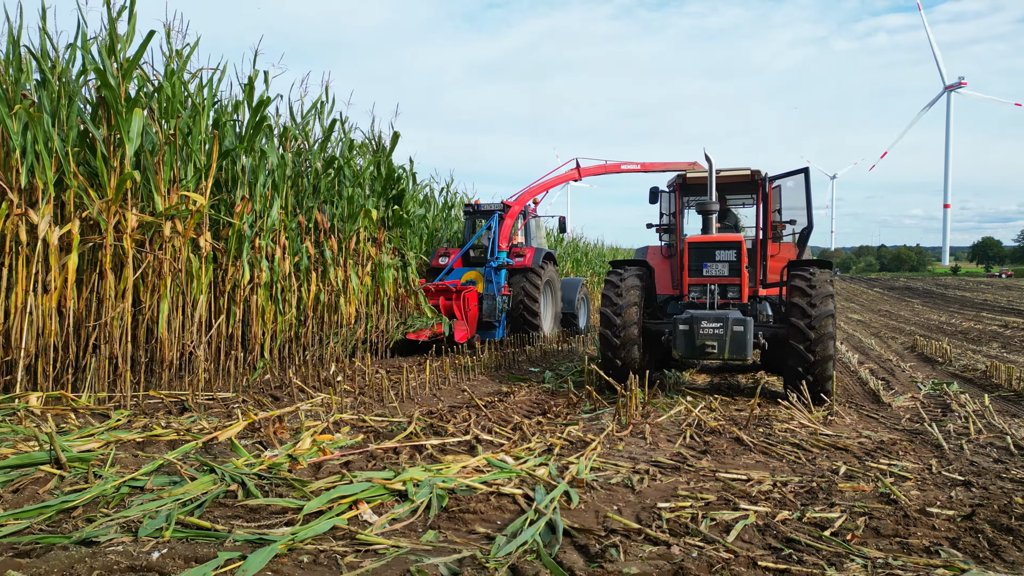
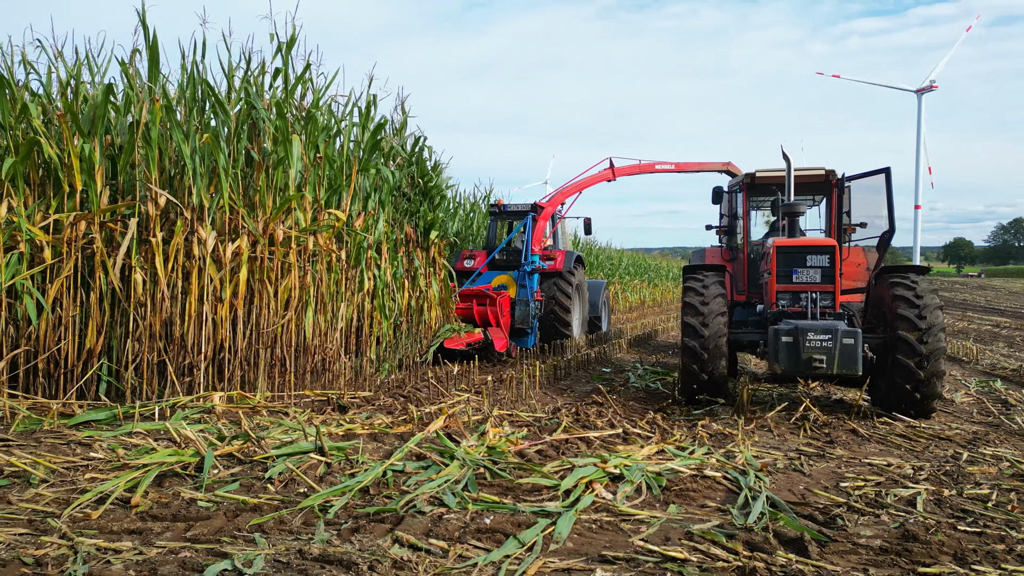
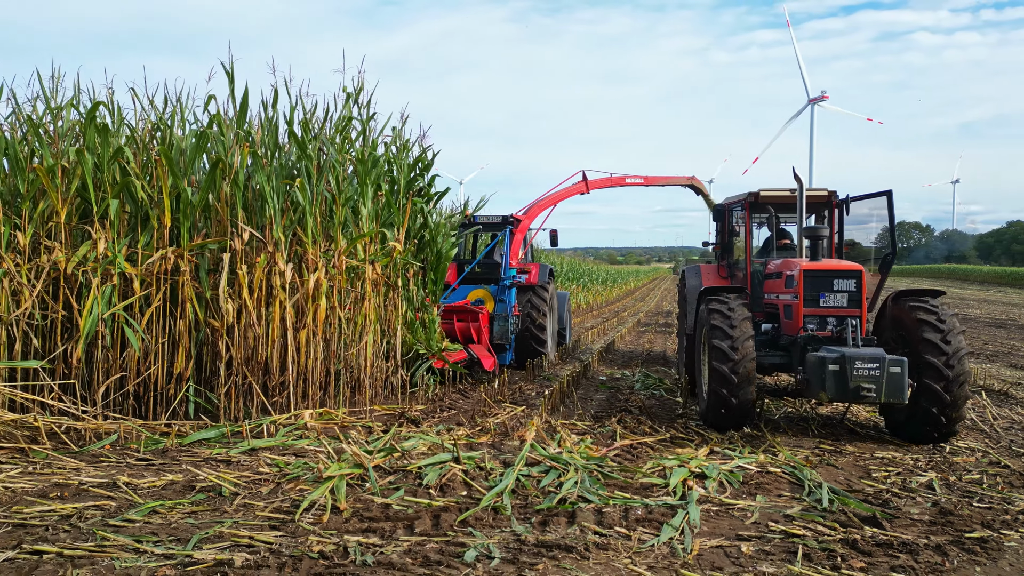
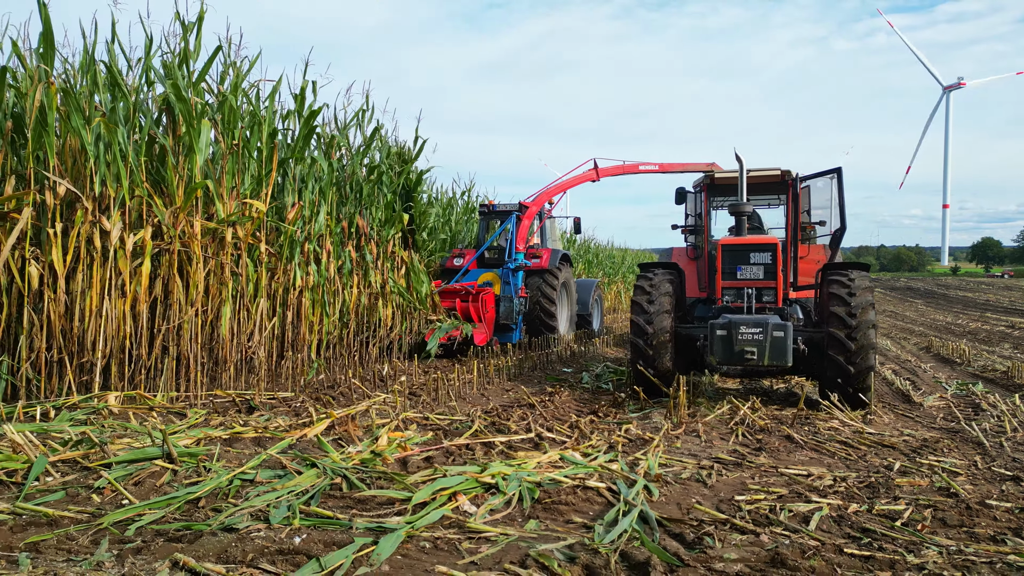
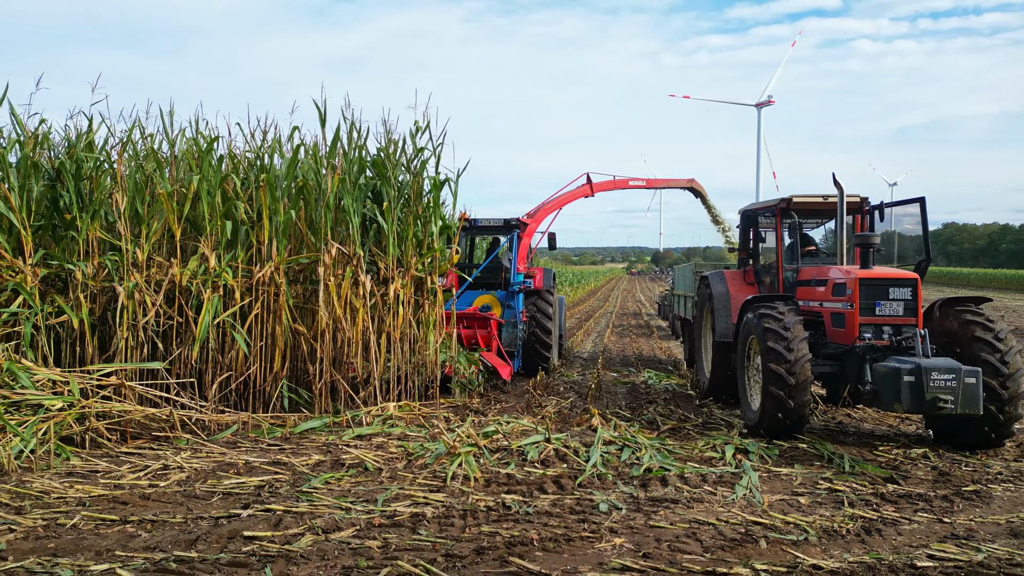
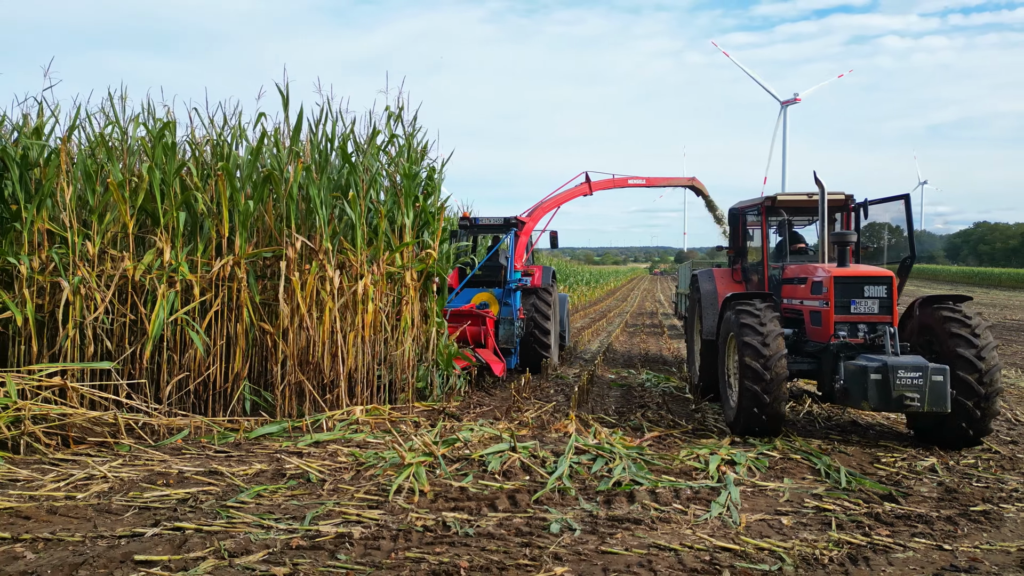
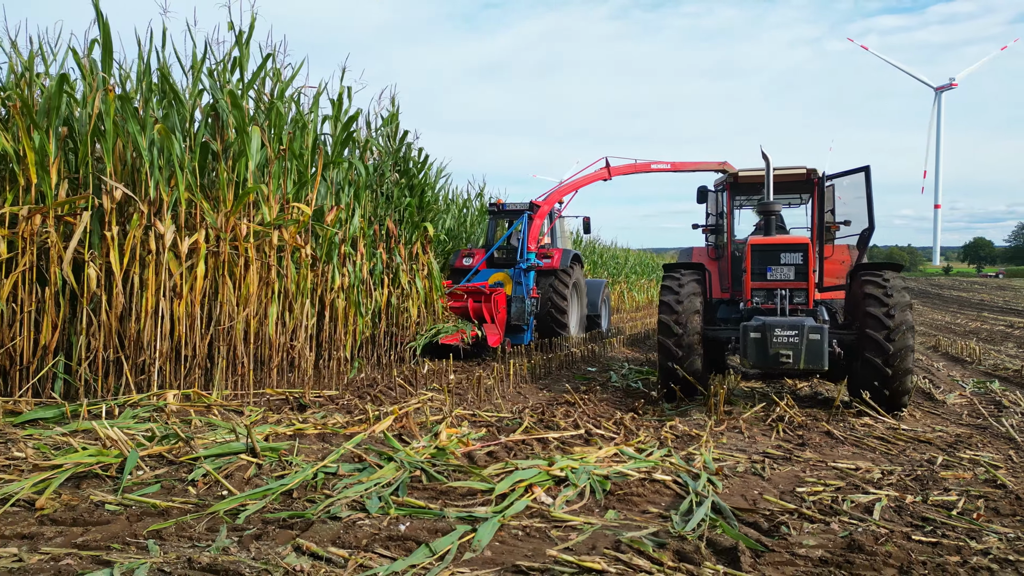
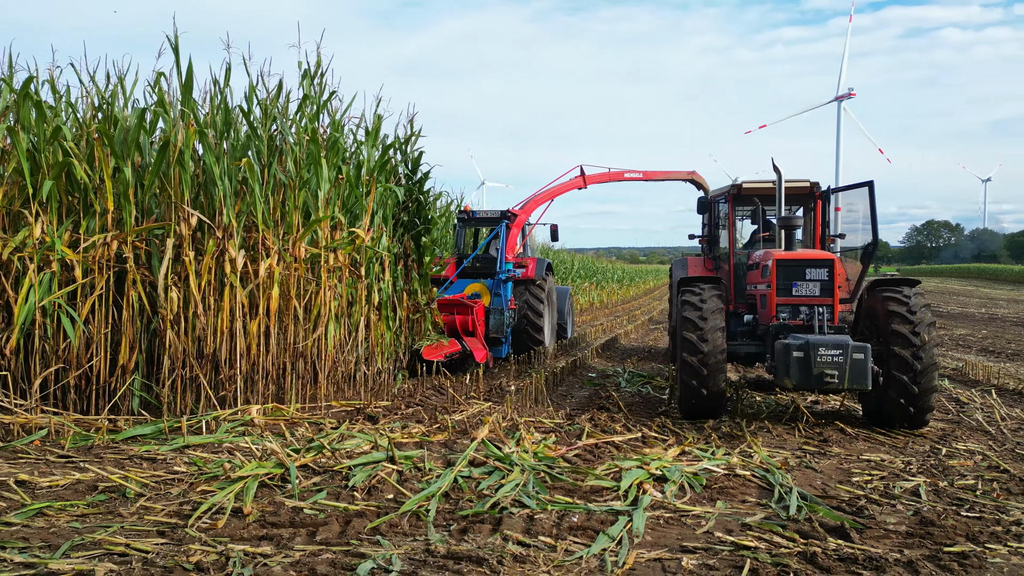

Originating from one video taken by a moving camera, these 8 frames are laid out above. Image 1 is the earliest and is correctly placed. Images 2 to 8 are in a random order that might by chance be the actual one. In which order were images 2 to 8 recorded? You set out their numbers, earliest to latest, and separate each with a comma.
4, 7, 2, 8, 3, 6, 5
